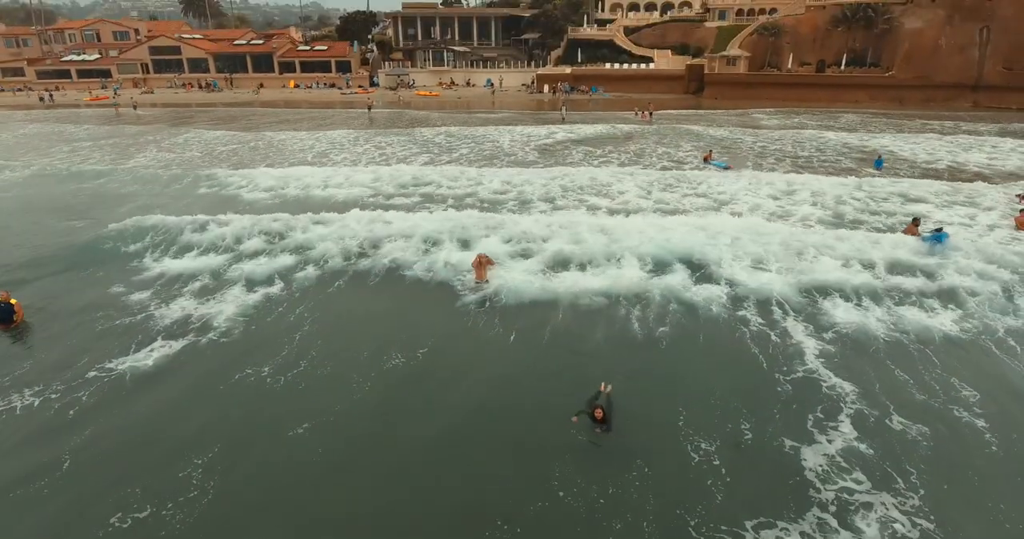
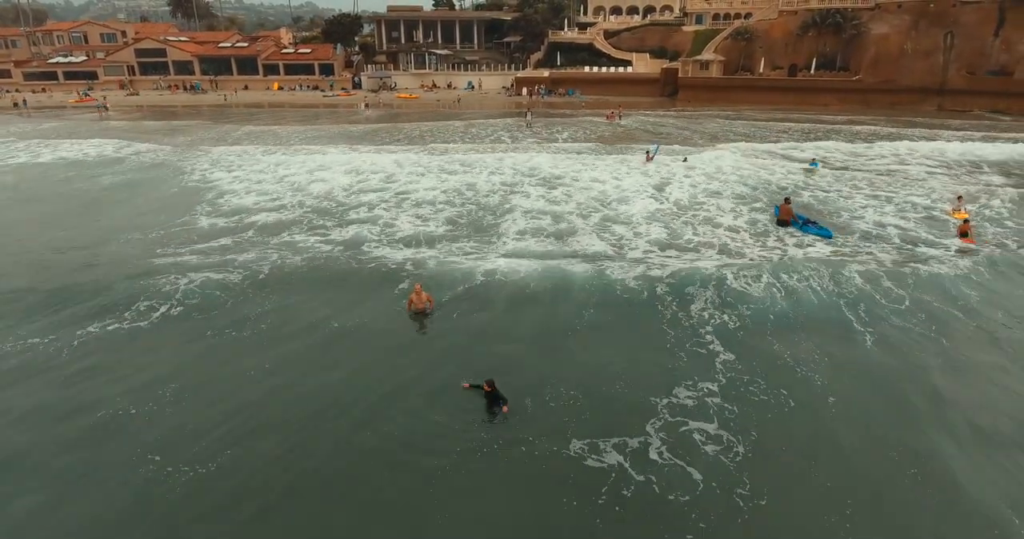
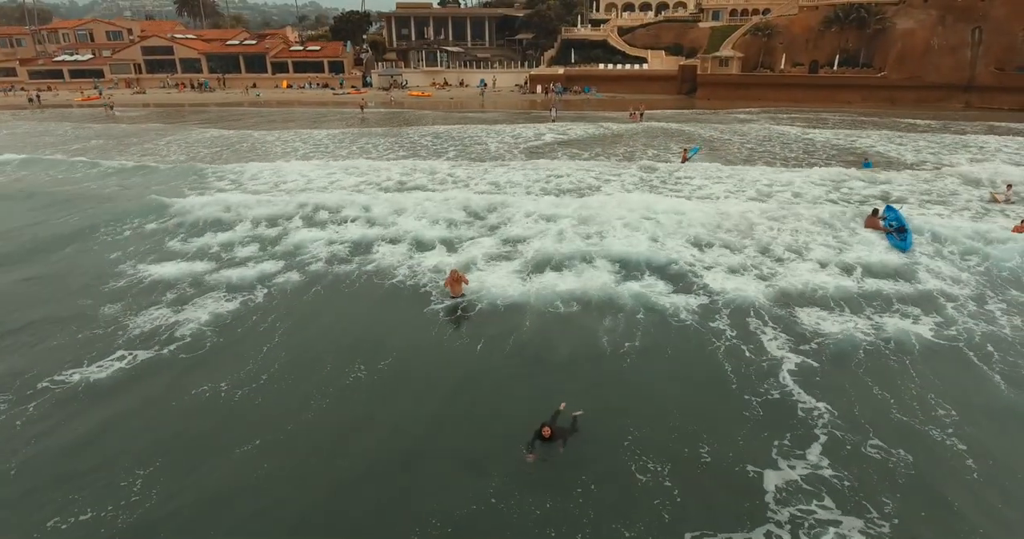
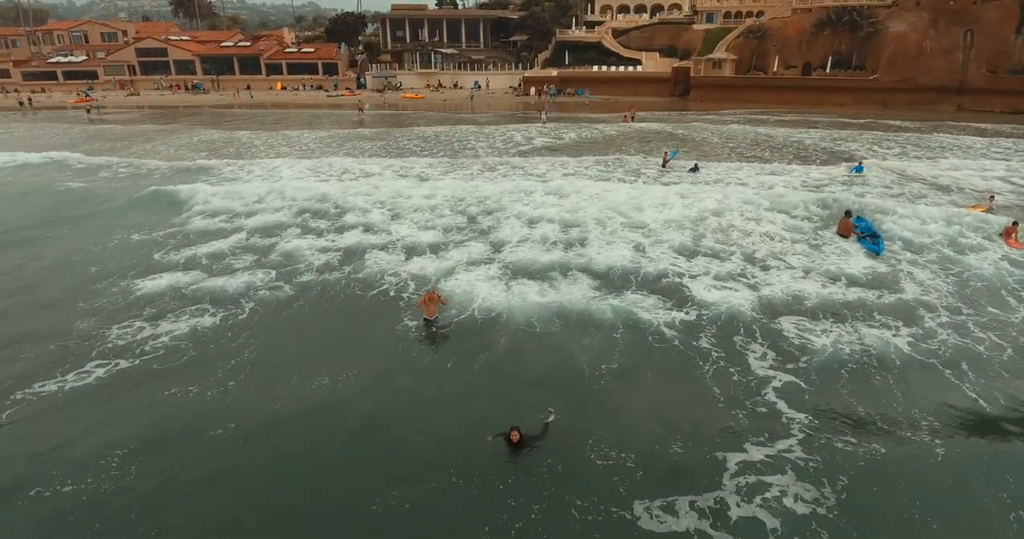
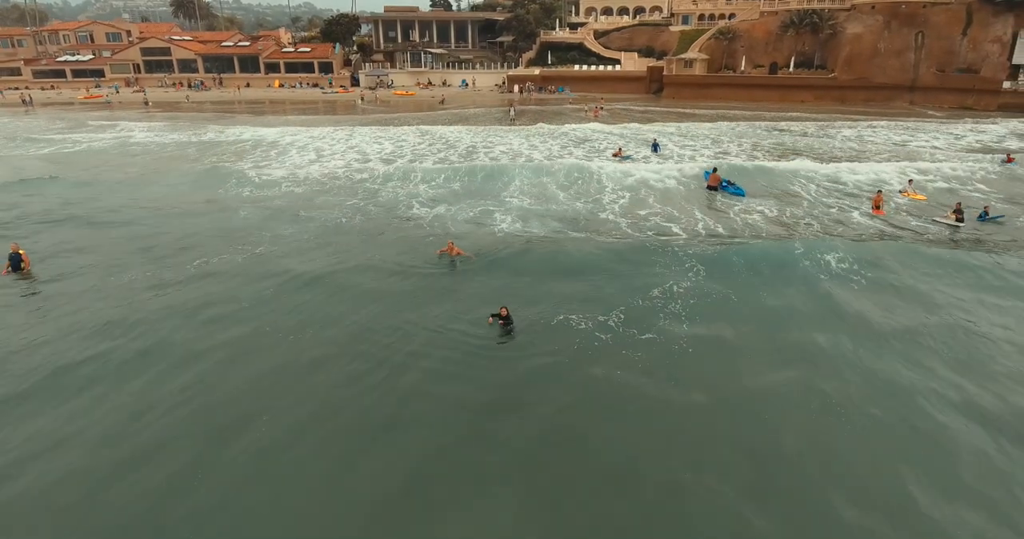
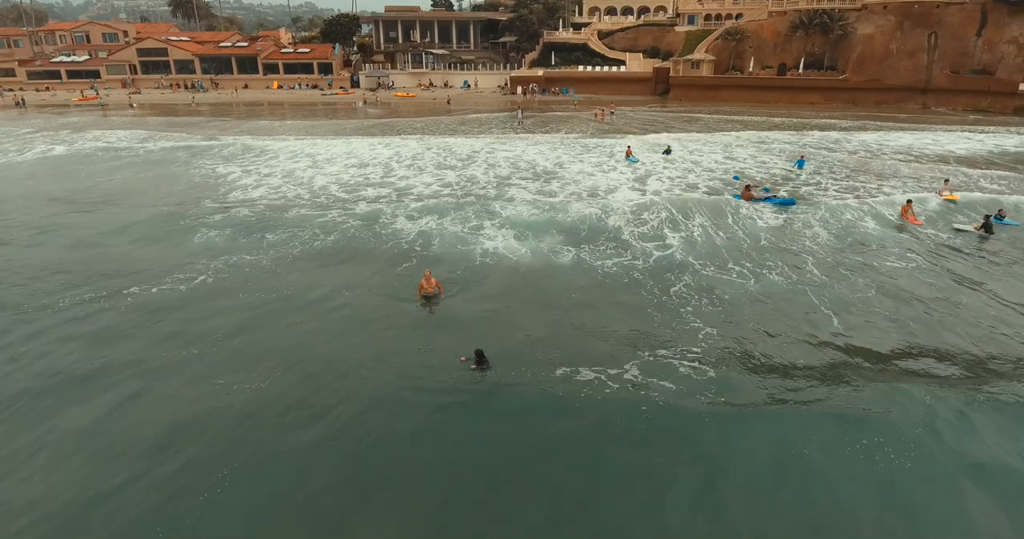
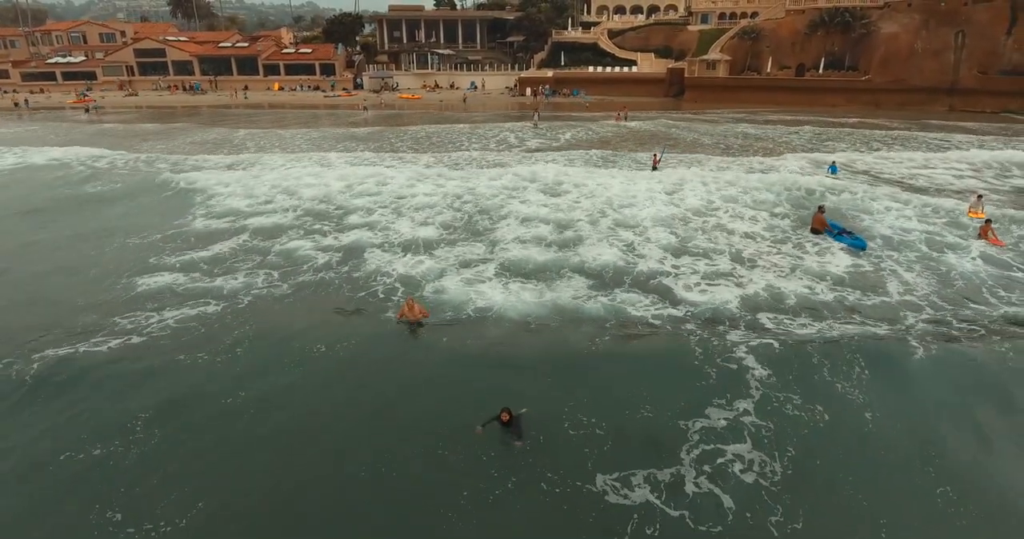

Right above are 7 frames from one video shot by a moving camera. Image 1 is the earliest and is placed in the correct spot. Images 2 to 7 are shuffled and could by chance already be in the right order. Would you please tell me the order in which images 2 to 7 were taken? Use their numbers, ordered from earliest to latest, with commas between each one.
3, 4, 7, 2, 6, 5
